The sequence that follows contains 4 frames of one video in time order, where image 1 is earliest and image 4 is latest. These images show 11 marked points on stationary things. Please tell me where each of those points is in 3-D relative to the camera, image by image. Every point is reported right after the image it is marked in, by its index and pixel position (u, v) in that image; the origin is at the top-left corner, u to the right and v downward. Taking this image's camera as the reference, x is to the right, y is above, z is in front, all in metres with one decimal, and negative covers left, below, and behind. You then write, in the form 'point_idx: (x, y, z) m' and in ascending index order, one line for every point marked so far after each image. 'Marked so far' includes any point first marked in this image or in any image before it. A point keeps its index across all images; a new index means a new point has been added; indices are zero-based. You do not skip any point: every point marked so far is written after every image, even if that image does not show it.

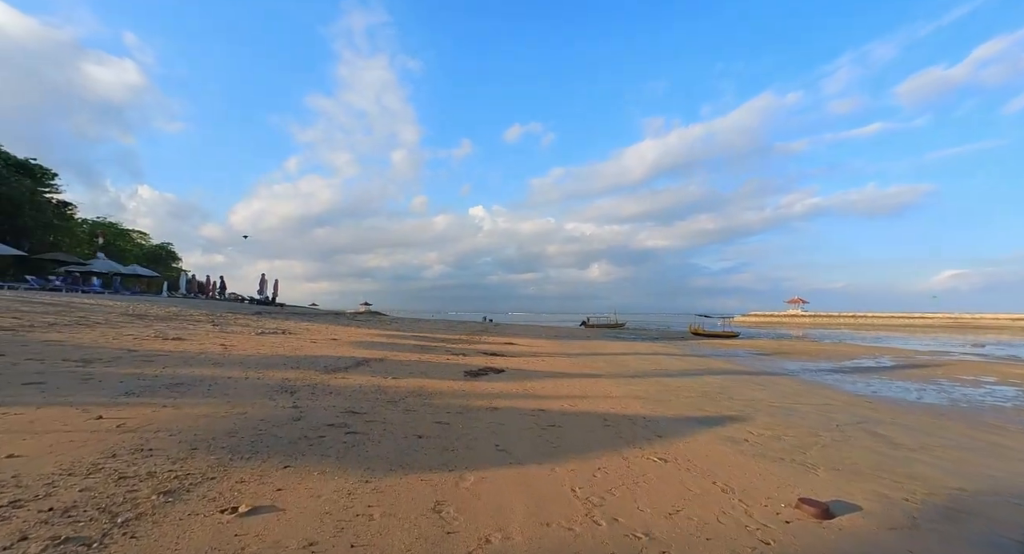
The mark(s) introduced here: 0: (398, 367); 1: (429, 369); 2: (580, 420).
0: (-3.2, -2.5, +12.0) m
1: (-2.4, -2.6, +12.4) m
2: (+1.3, -2.6, +7.9) m
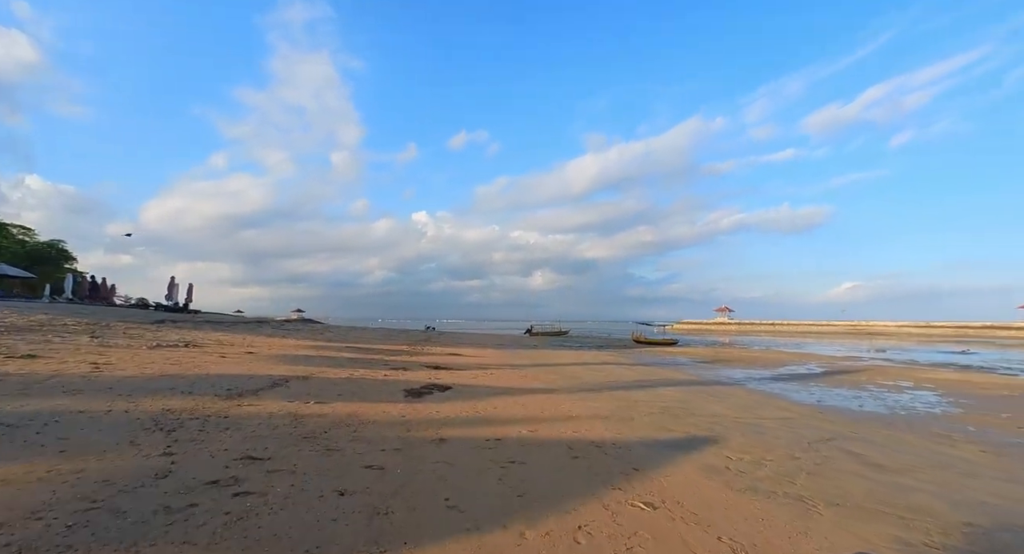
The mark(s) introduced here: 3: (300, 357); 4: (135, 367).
0: (-4.4, -2.6, +10.2) m
1: (-3.7, -2.7, +10.7) m
2: (+0.5, -2.7, +6.7) m
3: (-7.5, -2.8, +15.3) m
4: (-9.0, -2.2, +10.3) m
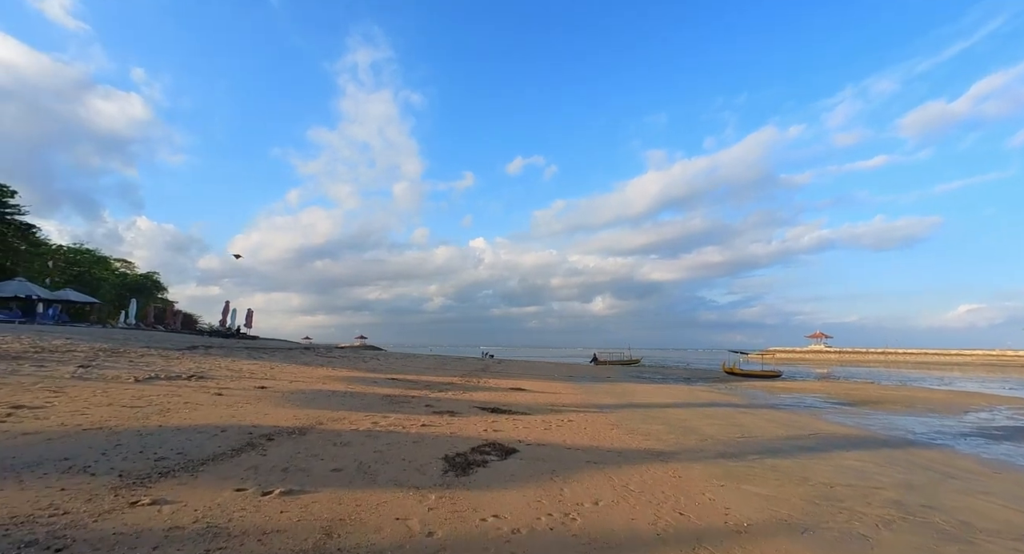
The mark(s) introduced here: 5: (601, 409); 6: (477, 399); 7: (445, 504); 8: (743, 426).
0: (-2.9, -2.6, +6.5) m
1: (-2.1, -2.8, +6.9) m
2: (+1.5, -2.4, +2.3) m
3: (-5.2, -3.2, +11.9) m
4: (-7.4, -2.3, +7.2) m
5: (+3.0, -4.4, +14.4) m
6: (-1.1, -4.0, +14.1) m
7: (-0.8, -2.7, +5.1) m
8: (+6.8, -4.3, +12.7) m
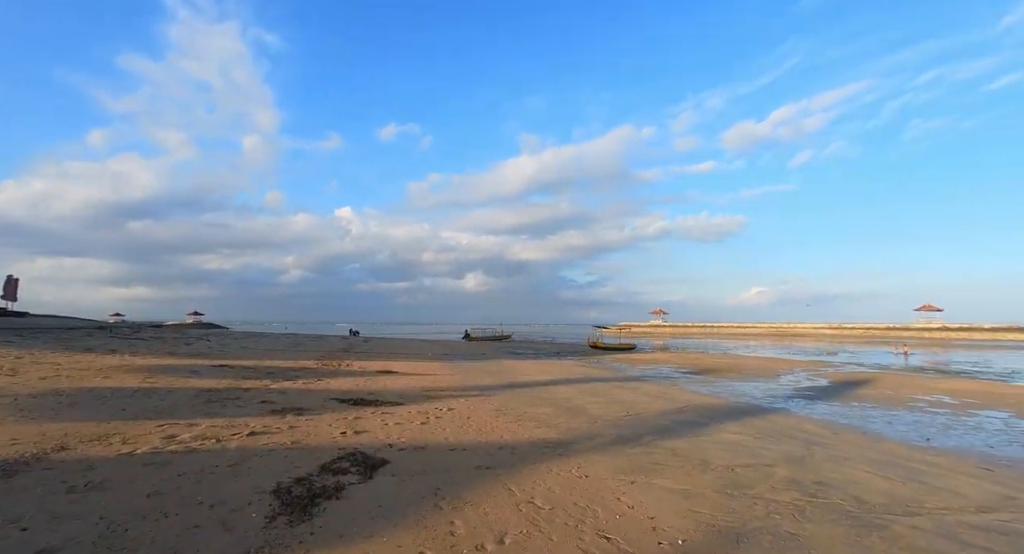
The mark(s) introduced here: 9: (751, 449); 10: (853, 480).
0: (-4.1, -2.0, +3.7) m
1: (-3.5, -2.2, +4.3) m
2: (+1.3, -2.2, +1.0) m
3: (-8.0, -2.2, +8.2) m
4: (-8.6, -1.5, +3.1) m
5: (-0.9, -3.4, +13.0) m
6: (-4.7, -3.0, +11.5) m
7: (-1.7, -2.2, +3.0) m
8: (+3.2, -3.6, +12.5) m
9: (+4.4, -3.1, +8.0) m
10: (+5.2, -3.0, +6.6) m
